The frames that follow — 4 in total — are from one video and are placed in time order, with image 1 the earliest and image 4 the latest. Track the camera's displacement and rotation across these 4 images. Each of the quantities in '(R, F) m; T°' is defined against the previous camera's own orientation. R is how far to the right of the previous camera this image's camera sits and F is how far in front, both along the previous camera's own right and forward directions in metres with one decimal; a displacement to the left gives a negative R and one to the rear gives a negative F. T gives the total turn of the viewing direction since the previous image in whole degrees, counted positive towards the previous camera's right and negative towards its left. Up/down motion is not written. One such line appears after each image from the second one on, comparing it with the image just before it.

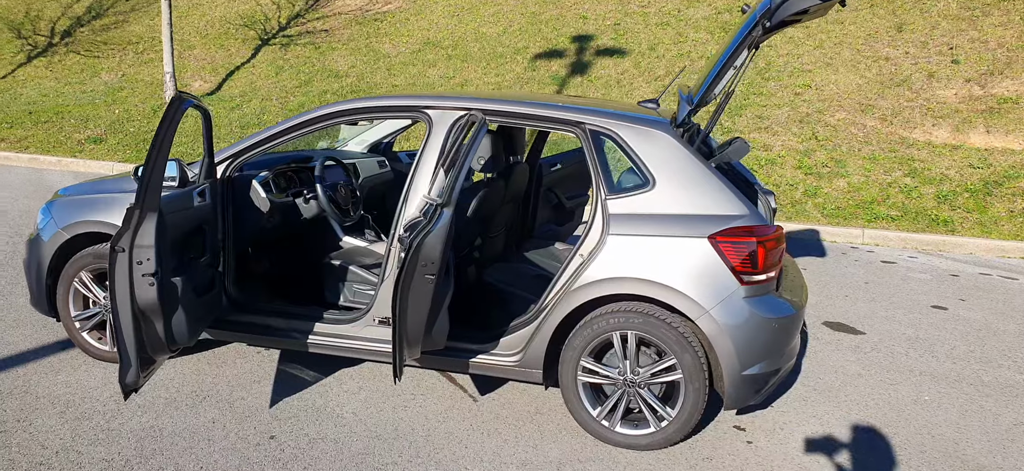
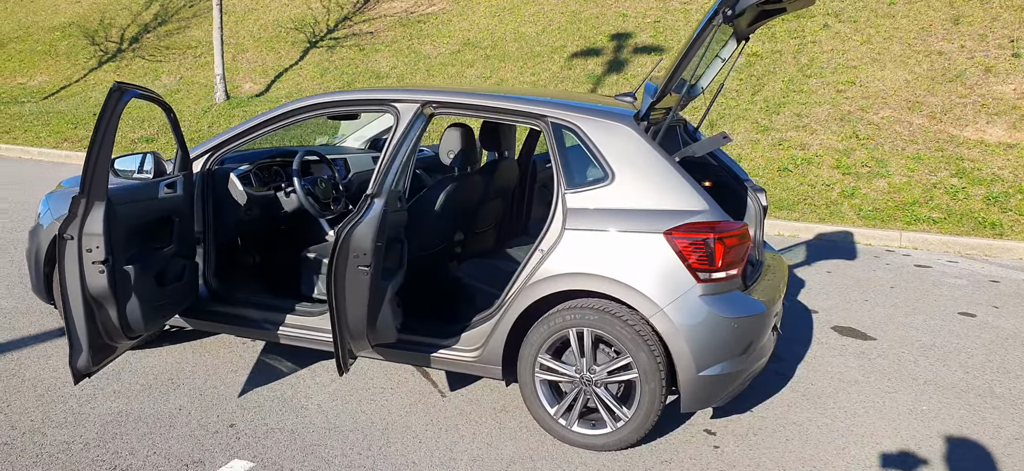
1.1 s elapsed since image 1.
(+0.5, +0.1) m; -5°
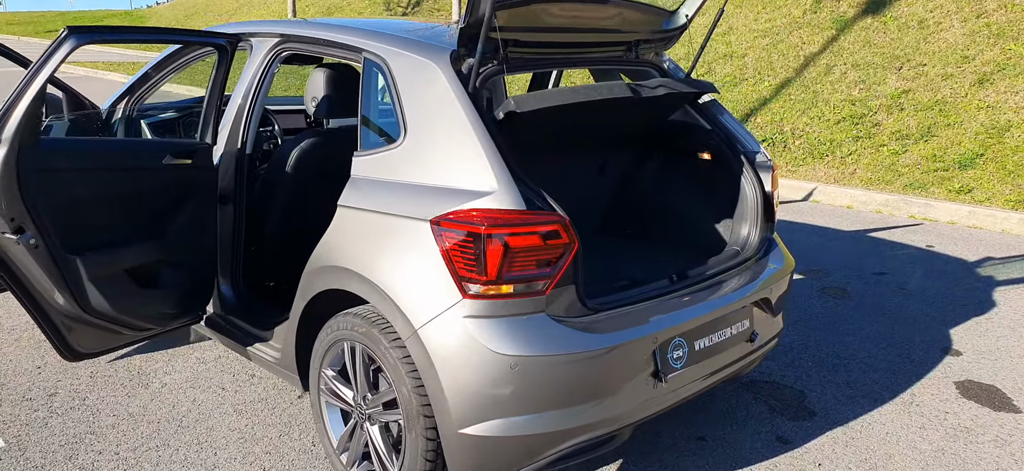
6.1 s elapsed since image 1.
(+1.8, +1.3) m; -25°
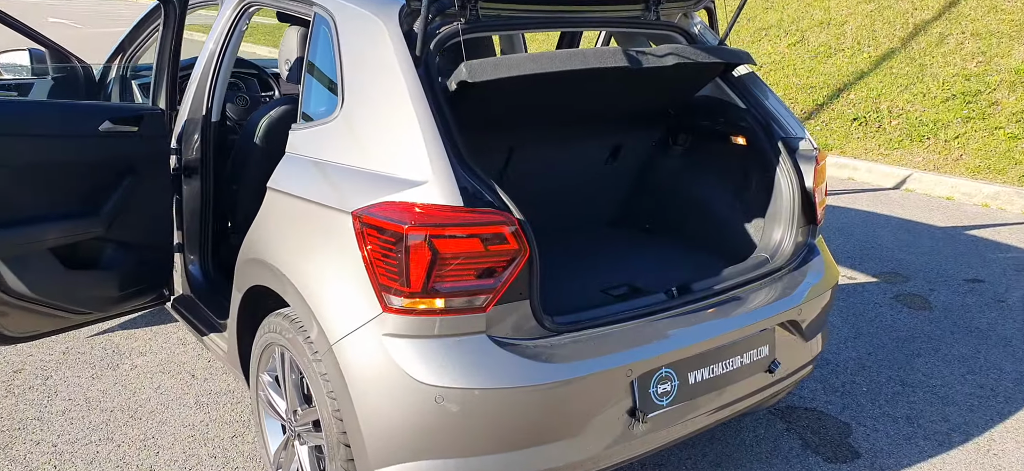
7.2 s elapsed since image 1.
(+0.4, +0.5) m; -7°
